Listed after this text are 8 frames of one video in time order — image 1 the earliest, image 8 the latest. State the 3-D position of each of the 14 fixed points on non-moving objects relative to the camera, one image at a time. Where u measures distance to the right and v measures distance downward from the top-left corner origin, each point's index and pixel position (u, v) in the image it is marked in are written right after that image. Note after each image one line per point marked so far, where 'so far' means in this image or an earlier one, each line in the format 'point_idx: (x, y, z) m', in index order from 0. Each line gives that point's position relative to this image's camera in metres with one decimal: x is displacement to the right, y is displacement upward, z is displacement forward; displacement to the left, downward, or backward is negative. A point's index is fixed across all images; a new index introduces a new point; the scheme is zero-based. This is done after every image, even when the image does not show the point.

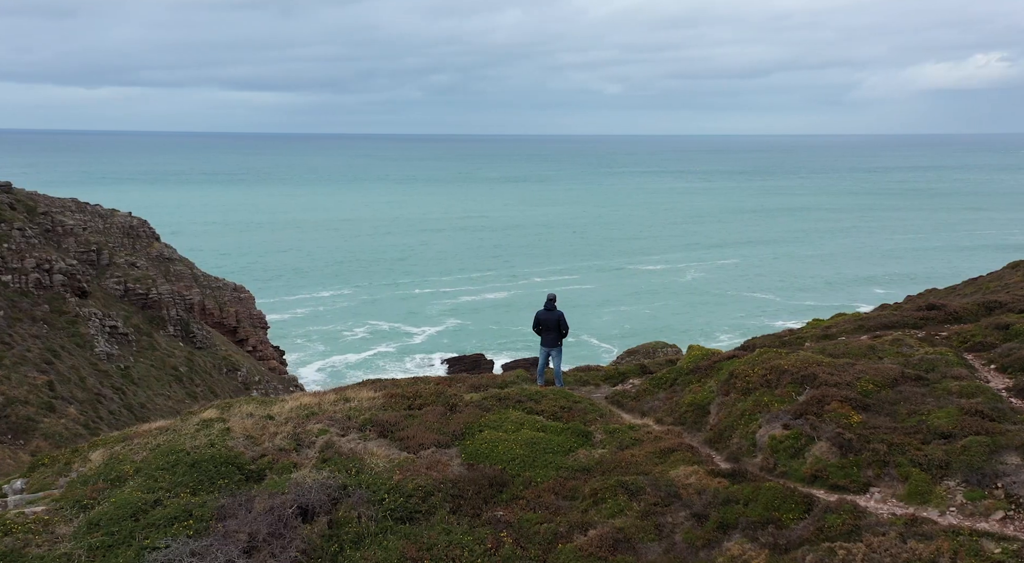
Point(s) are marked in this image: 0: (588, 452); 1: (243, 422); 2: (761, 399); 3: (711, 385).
0: (+0.9, -2.0, +11.5) m
1: (-3.6, -1.9, +13.1) m
2: (+3.0, -1.4, +11.7) m
3: (+2.6, -1.4, +13.0) m
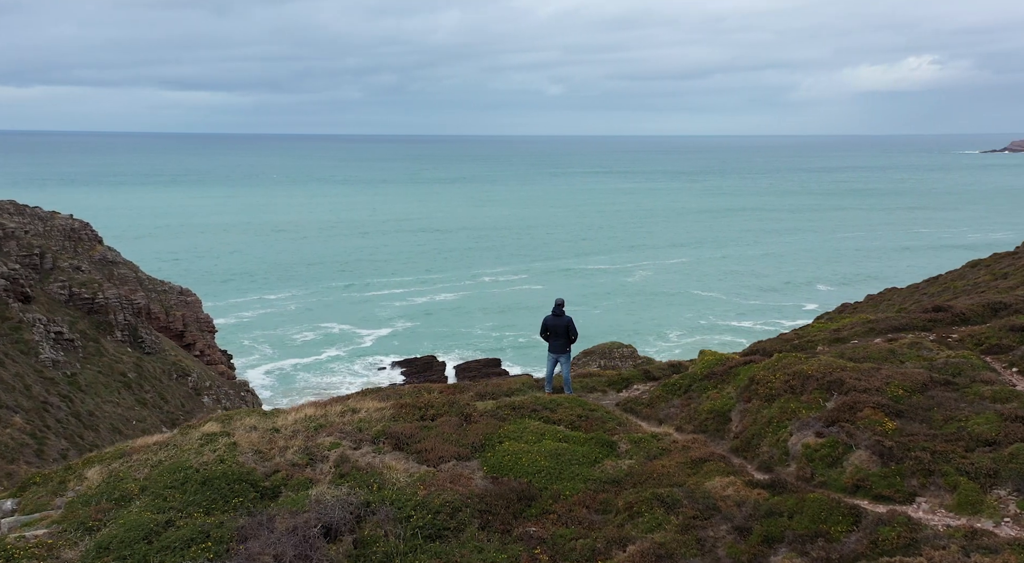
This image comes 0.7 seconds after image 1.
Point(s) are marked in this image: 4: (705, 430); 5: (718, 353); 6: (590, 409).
0: (+1.2, -2.1, +11.2) m
1: (-3.4, -2.0, +12.6) m
2: (+3.2, -1.5, +11.5) m
3: (+2.8, -1.4, +12.8) m
4: (+2.4, -1.8, +12.2) m
5: (+3.0, -1.0, +14.1) m
6: (+1.1, -1.7, +13.2) m
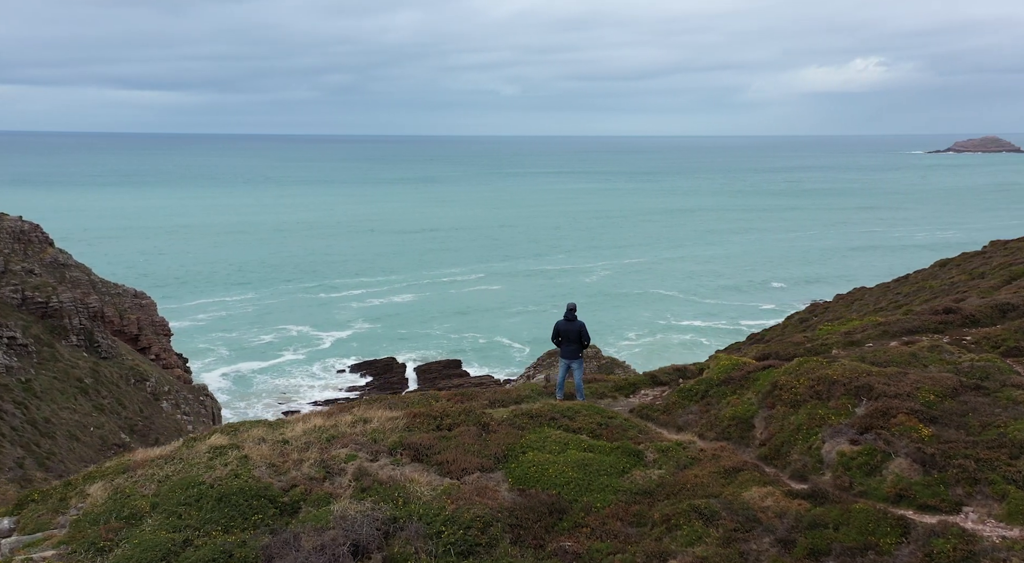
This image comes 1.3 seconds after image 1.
0: (+1.5, -2.1, +11.0) m
1: (-3.1, -2.1, +12.1) m
2: (+3.5, -1.5, +11.4) m
3: (+3.1, -1.5, +12.6) m
4: (+2.6, -1.9, +12.0) m
5: (+3.1, -1.1, +13.9) m
6: (+1.3, -1.8, +12.9) m
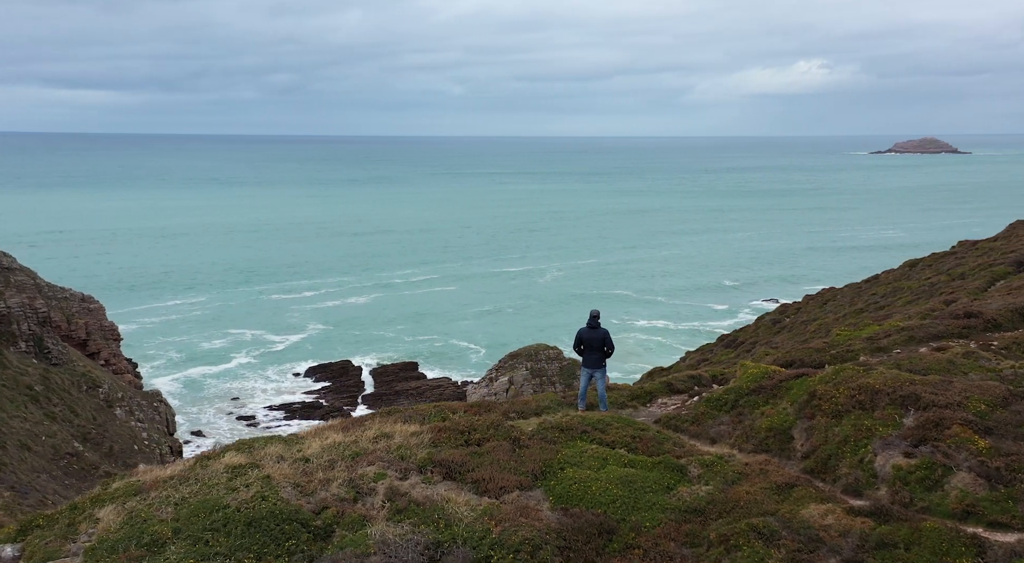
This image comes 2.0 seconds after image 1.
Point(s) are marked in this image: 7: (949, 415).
0: (+1.9, -2.2, +10.6) m
1: (-2.7, -2.2, +11.5) m
2: (+3.9, -1.6, +11.1) m
3: (+3.4, -1.6, +12.3) m
4: (+3.0, -2.0, +11.7) m
5: (+3.4, -1.2, +13.6) m
6: (+1.6, -1.9, +12.5) m
7: (+4.7, -1.4, +10.5) m
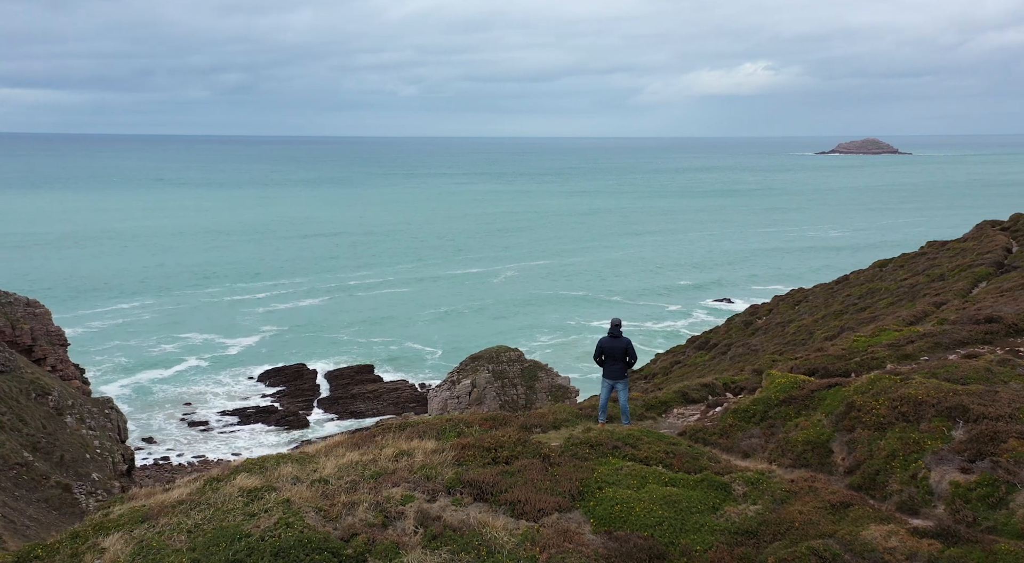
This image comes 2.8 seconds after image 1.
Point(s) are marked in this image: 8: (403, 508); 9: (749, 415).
0: (+2.3, -2.3, +10.1) m
1: (-2.4, -2.3, +10.8) m
2: (+4.3, -1.7, +10.7) m
3: (+3.7, -1.7, +11.9) m
4: (+3.4, -2.1, +11.2) m
5: (+3.7, -1.3, +13.2) m
6: (+1.9, -2.0, +12.0) m
7: (+5.1, -1.5, +10.2) m
8: (-1.2, -2.4, +10.4) m
9: (+3.0, -1.7, +12.7) m
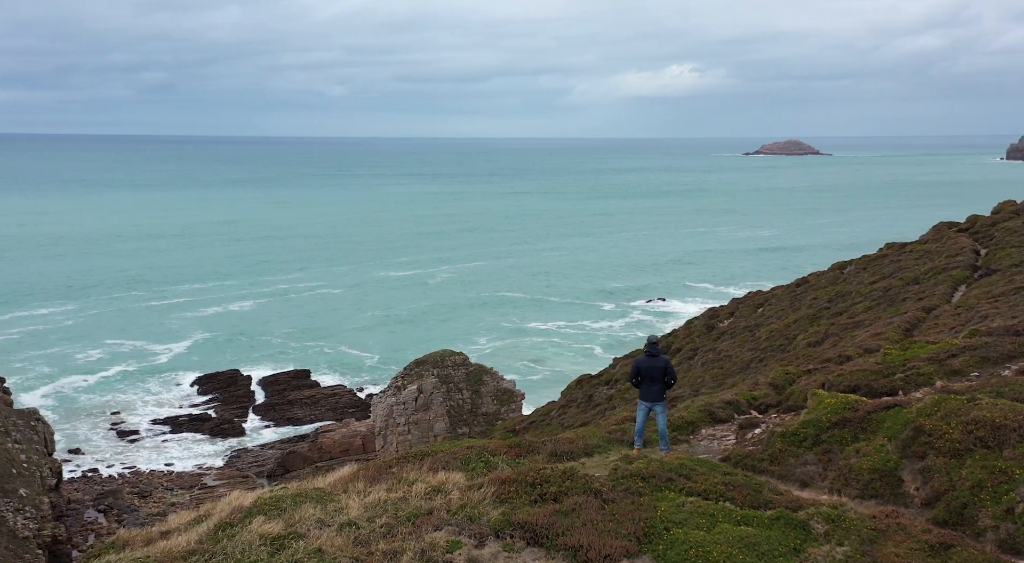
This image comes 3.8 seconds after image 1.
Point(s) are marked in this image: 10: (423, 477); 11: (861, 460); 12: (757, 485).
0: (+2.9, -2.5, +9.2) m
1: (-1.8, -2.5, +9.6) m
2: (+4.9, -1.8, +10.0) m
3: (+4.2, -1.8, +11.1) m
4: (+3.9, -2.3, +10.4) m
5: (+4.1, -1.4, +12.4) m
6: (+2.4, -2.2, +11.1) m
7: (+5.7, -1.7, +9.5) m
8: (-0.6, -2.6, +9.3) m
9: (+3.5, -1.9, +11.9) m
10: (-1.0, -2.2, +11.3) m
11: (+3.9, -2.0, +11.0) m
12: (+2.8, -2.2, +10.8) m
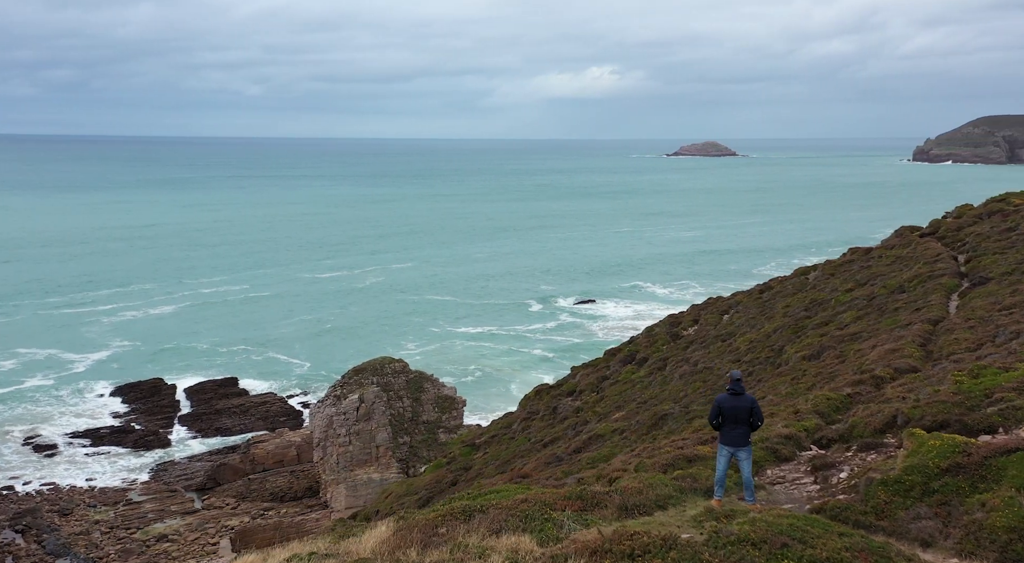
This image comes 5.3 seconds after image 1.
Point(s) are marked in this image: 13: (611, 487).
0: (+3.9, -2.8, +7.9) m
1: (-0.9, -2.9, +7.9) m
2: (+5.8, -2.1, +8.7) m
3: (+5.0, -2.1, +9.8) m
4: (+4.8, -2.6, +9.1) m
5: (+4.7, -1.7, +11.1) m
6: (+3.2, -2.5, +9.7) m
7: (+6.6, -2.0, +8.3) m
8: (+0.4, -3.0, +7.6) m
9: (+4.2, -2.2, +10.5) m
10: (-0.2, -2.6, +9.6) m
11: (+4.7, -2.3, +9.7) m
12: (+3.6, -2.6, +9.4) m
13: (+1.3, -2.4, +11.3) m
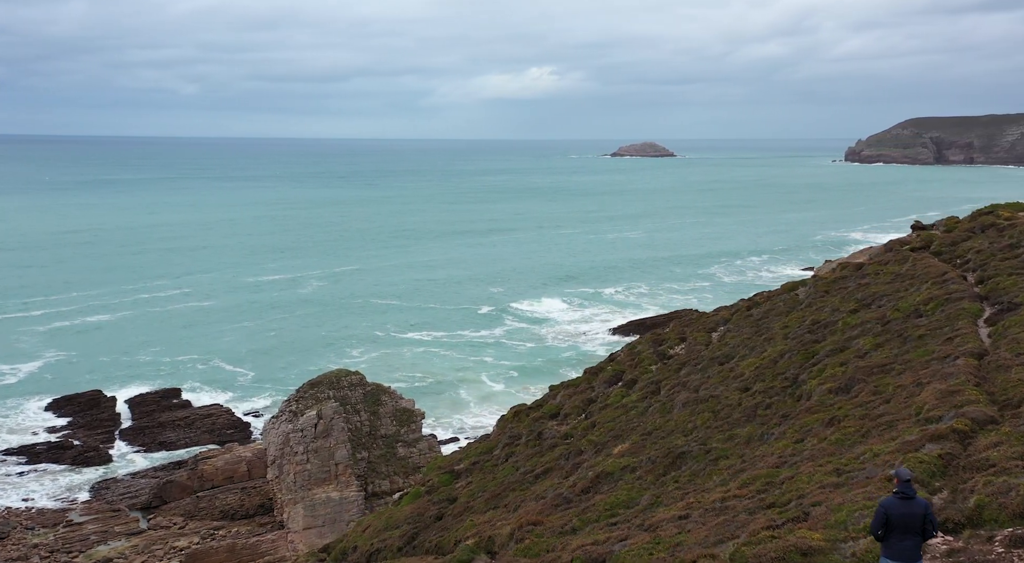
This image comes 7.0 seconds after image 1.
0: (+5.2, -3.5, +6.1) m
1: (+0.4, -3.7, +5.8) m
2: (+7.0, -2.8, +7.1) m
3: (+6.2, -2.8, +8.1) m
4: (+6.0, -3.3, +7.4) m
5: (+5.8, -2.5, +9.4) m
6: (+4.4, -3.2, +7.9) m
7: (+7.8, -2.7, +6.7) m
8: (+1.7, -3.7, +5.7) m
9: (+5.3, -2.9, +8.8) m
10: (+1.0, -3.3, +7.6) m
11: (+5.9, -3.0, +8.0) m
12: (+4.8, -3.3, +7.7) m
13: (+2.4, -3.2, +9.4) m
